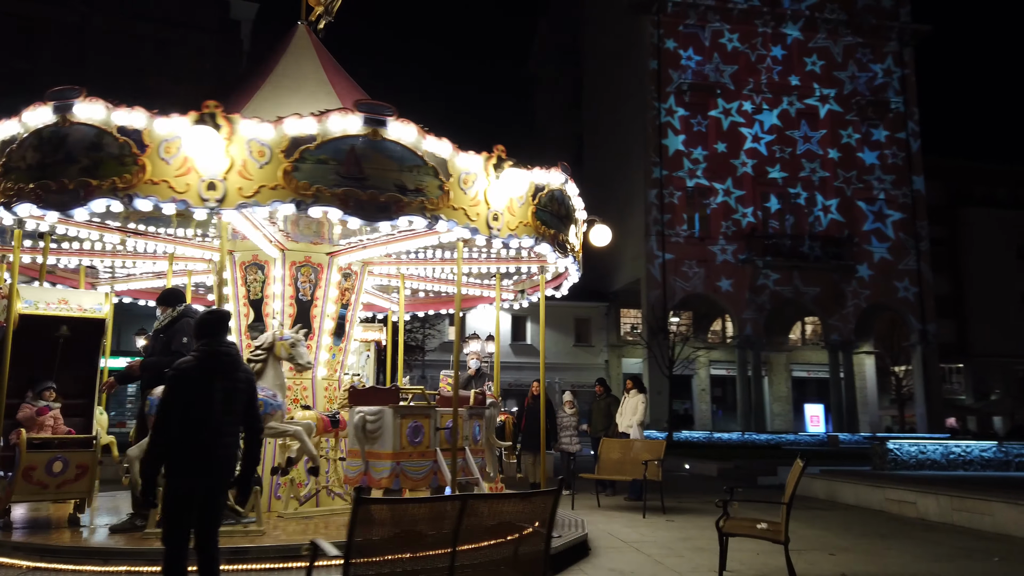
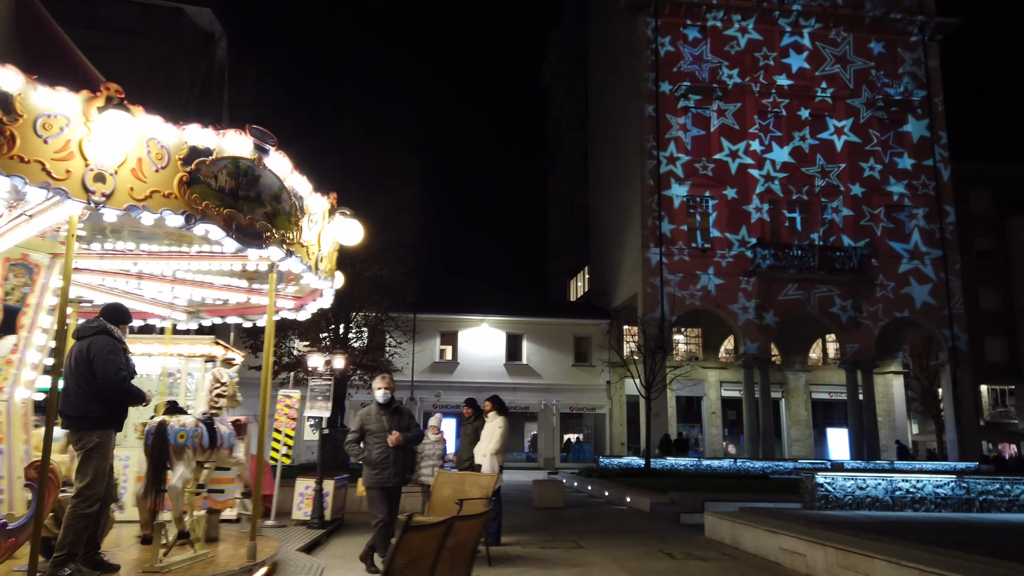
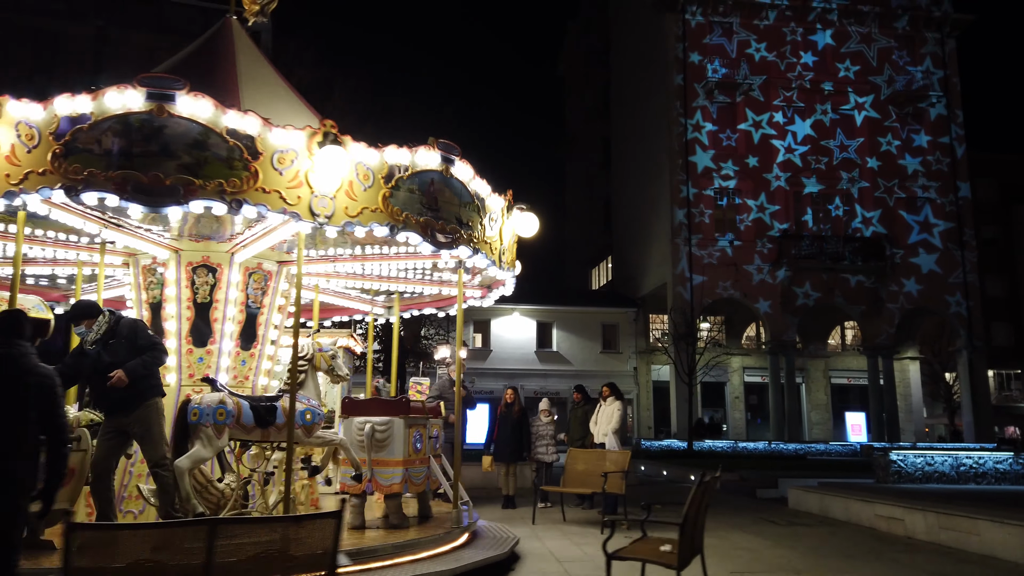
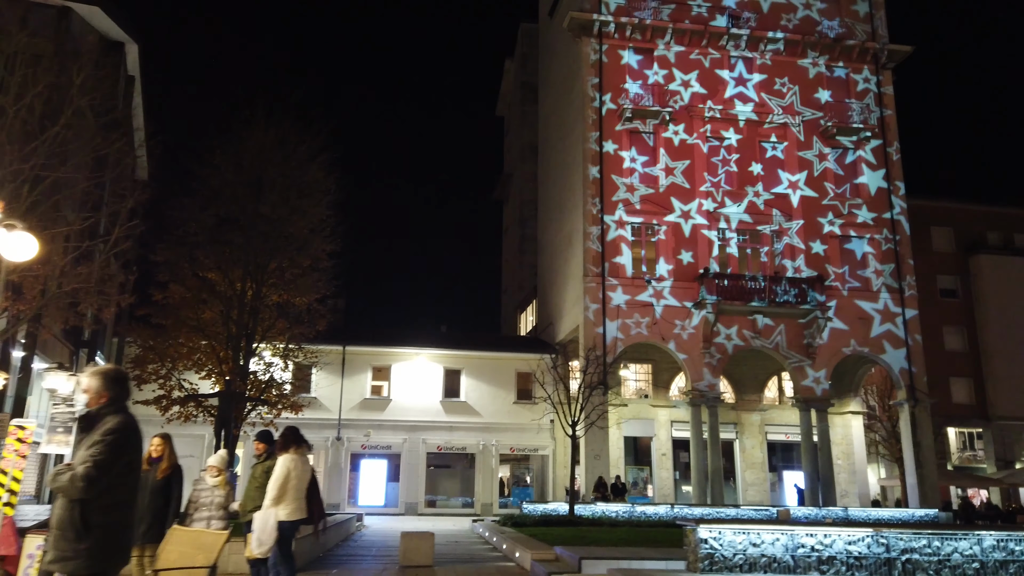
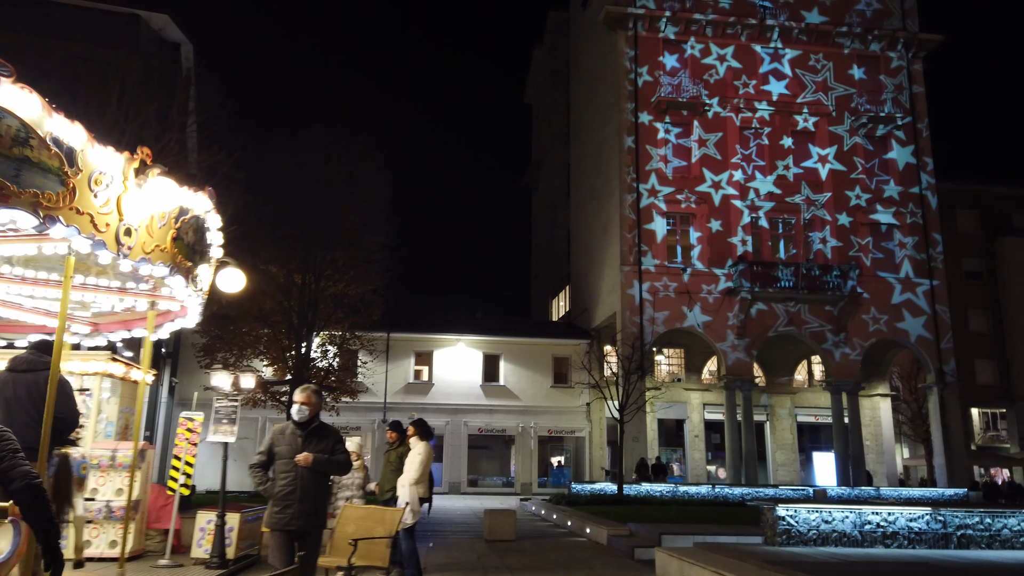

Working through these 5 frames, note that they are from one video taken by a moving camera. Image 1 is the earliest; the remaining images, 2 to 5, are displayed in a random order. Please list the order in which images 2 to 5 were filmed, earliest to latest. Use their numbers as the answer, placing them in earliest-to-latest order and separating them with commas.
3, 2, 5, 4
